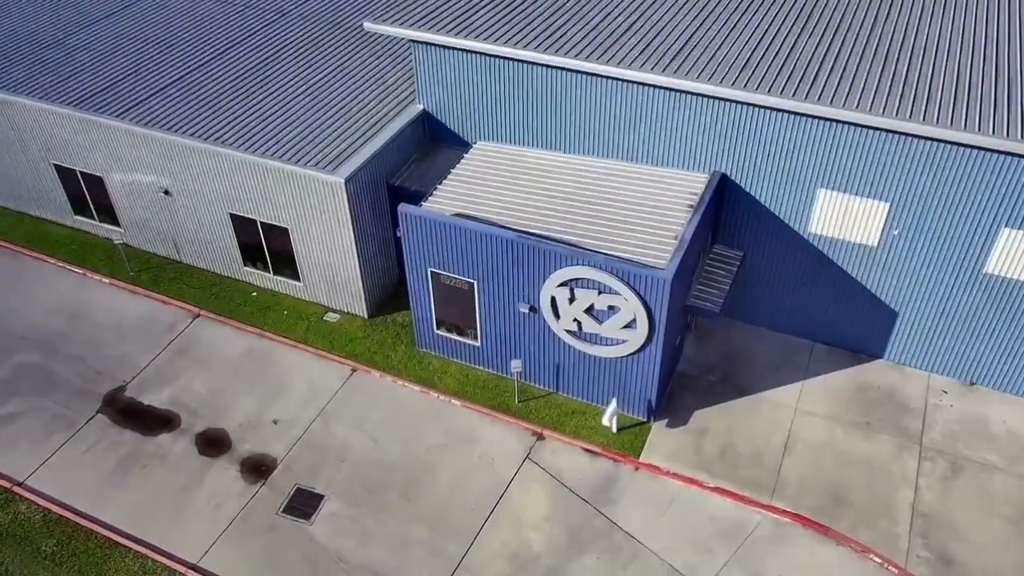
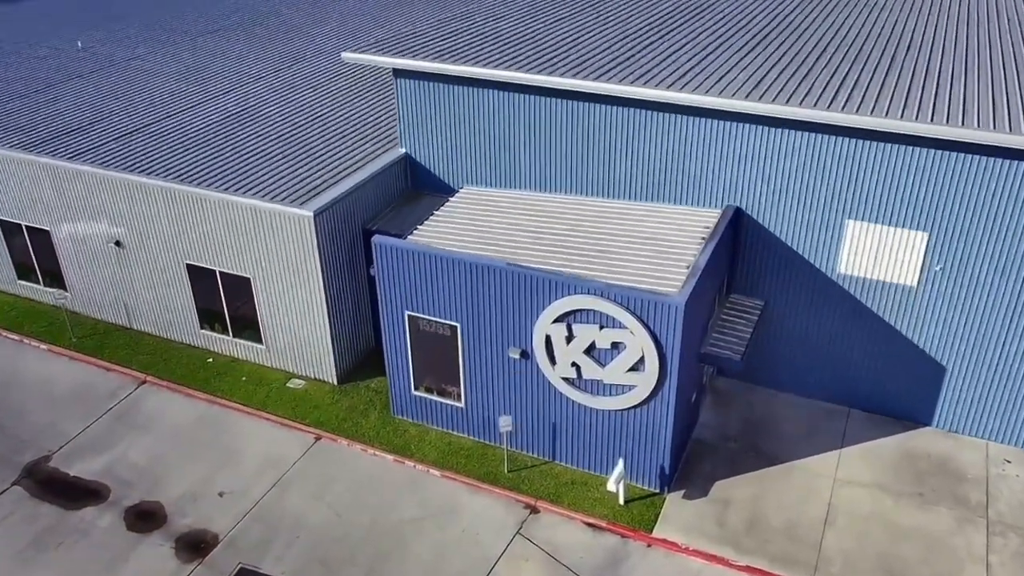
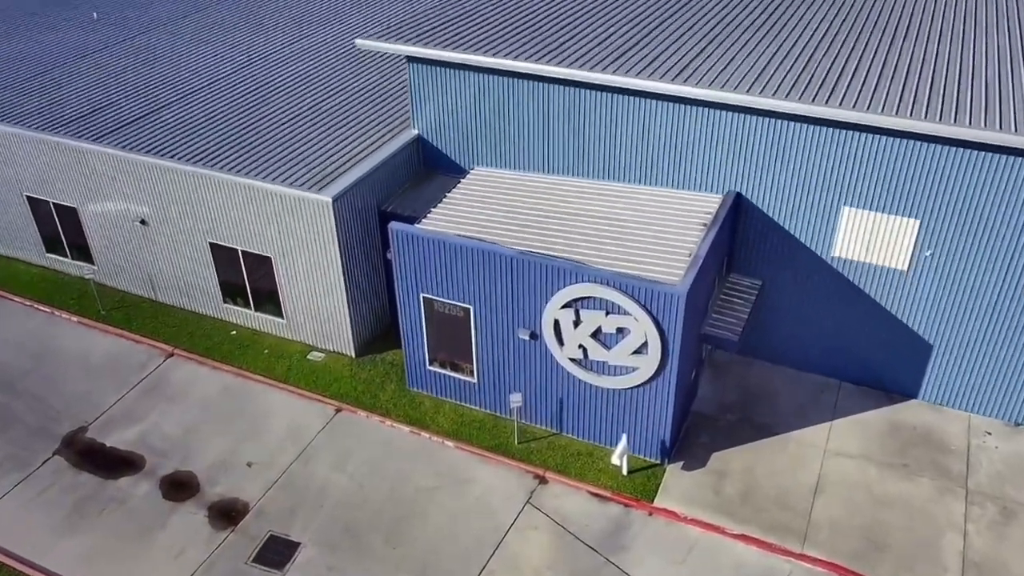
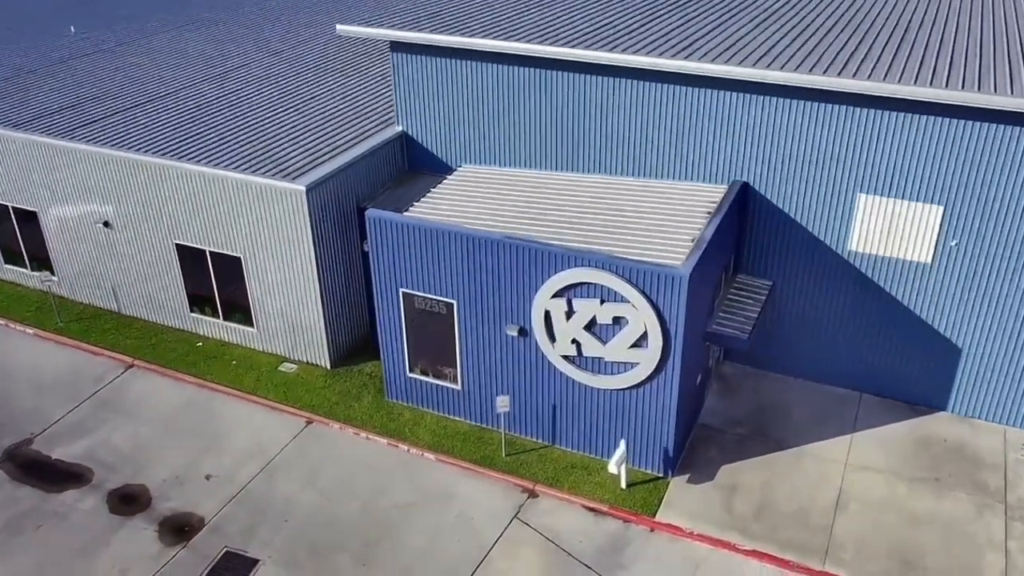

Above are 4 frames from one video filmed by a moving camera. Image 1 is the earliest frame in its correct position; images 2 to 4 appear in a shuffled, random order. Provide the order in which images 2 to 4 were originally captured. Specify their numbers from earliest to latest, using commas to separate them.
3, 2, 4
